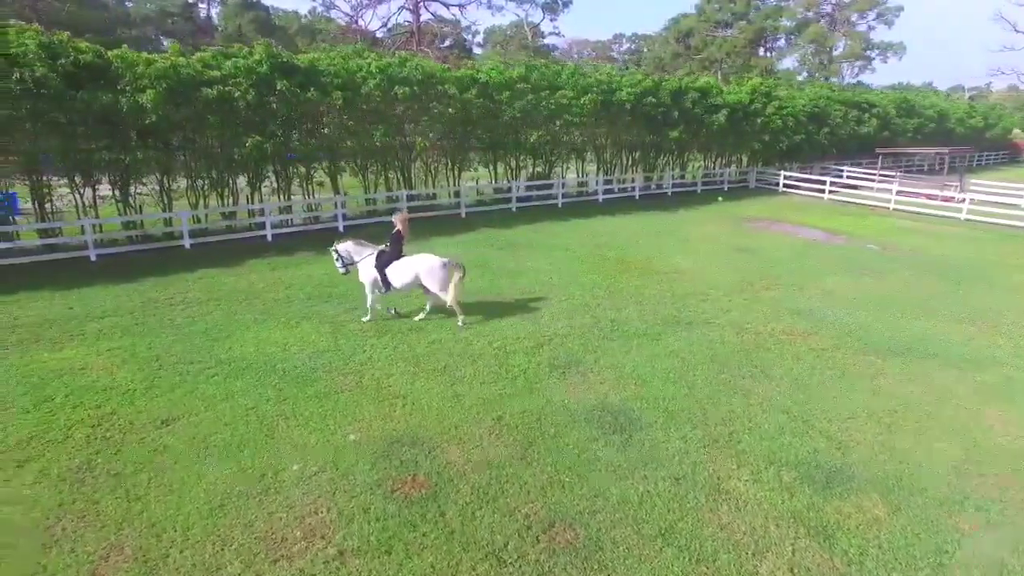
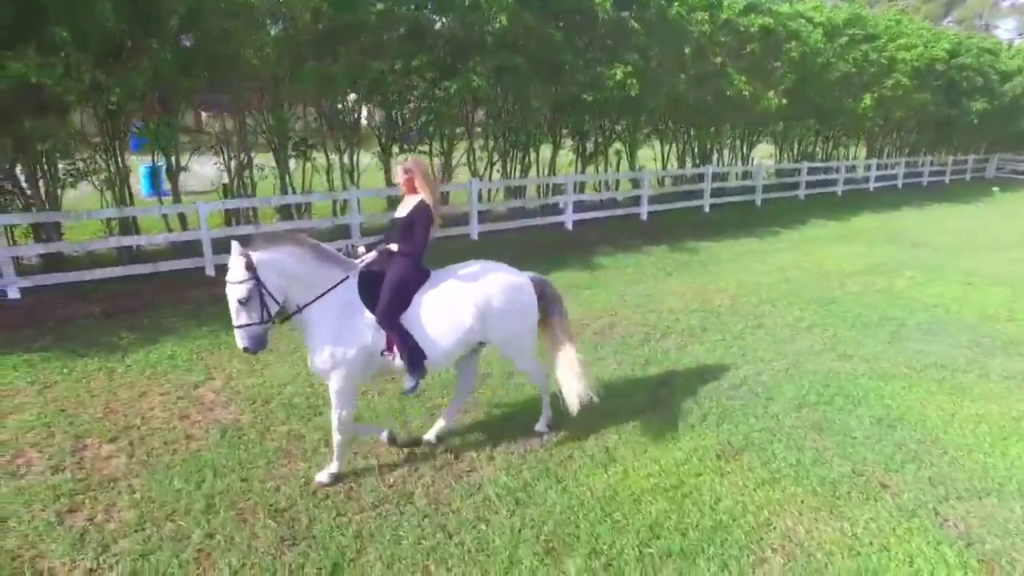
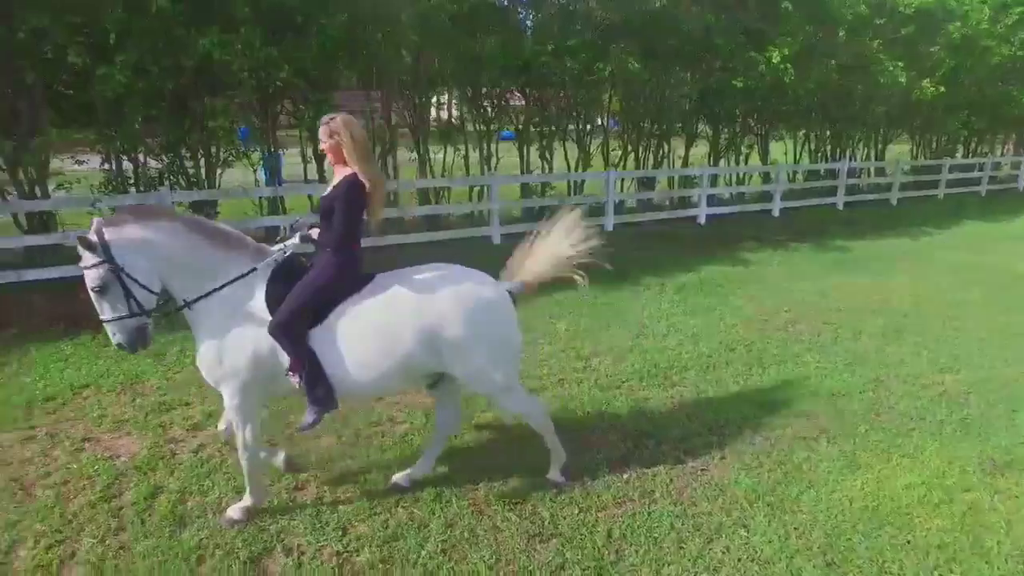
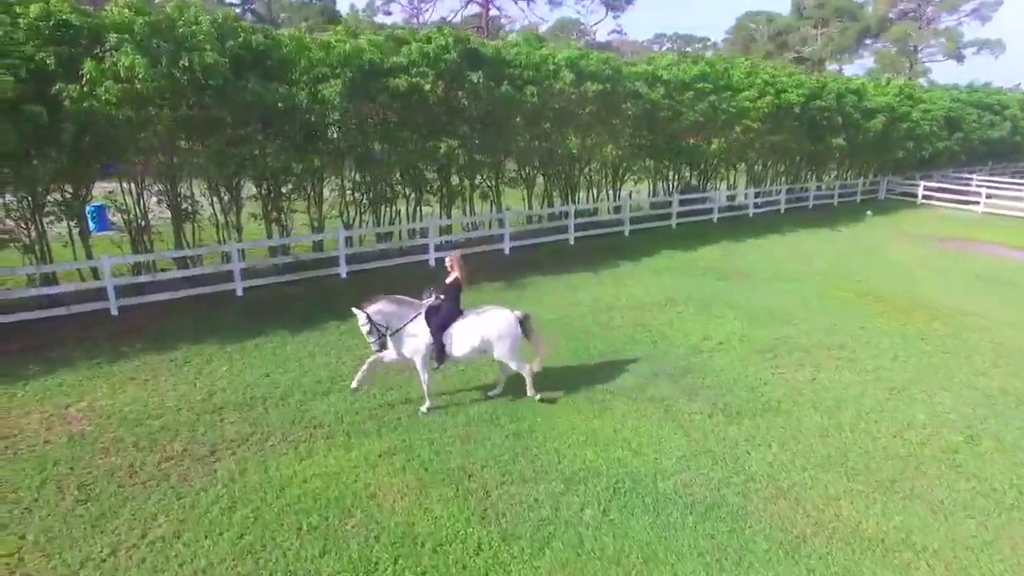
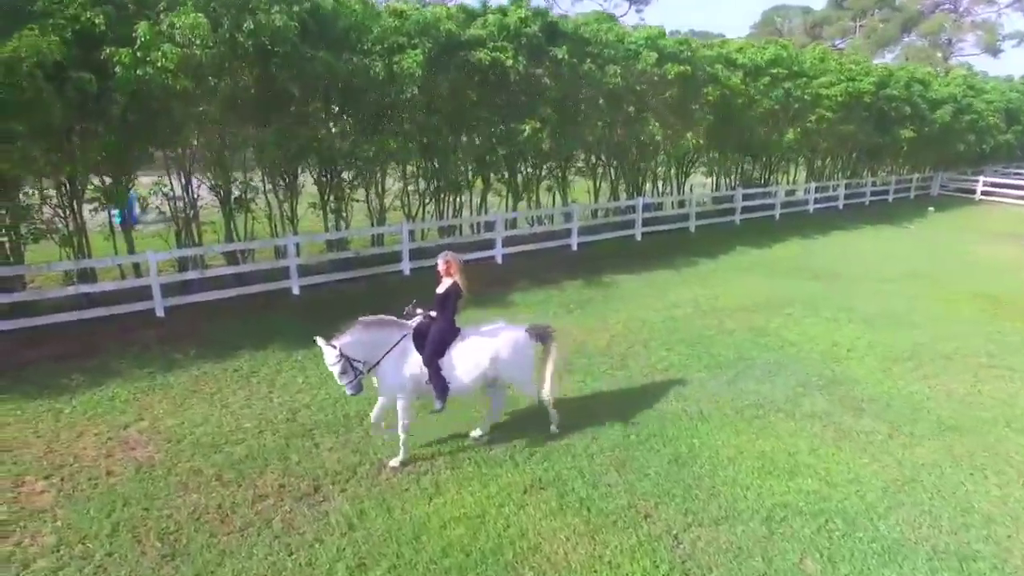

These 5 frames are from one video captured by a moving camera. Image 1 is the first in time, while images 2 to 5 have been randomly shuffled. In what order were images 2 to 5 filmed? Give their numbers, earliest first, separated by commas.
4, 5, 2, 3
